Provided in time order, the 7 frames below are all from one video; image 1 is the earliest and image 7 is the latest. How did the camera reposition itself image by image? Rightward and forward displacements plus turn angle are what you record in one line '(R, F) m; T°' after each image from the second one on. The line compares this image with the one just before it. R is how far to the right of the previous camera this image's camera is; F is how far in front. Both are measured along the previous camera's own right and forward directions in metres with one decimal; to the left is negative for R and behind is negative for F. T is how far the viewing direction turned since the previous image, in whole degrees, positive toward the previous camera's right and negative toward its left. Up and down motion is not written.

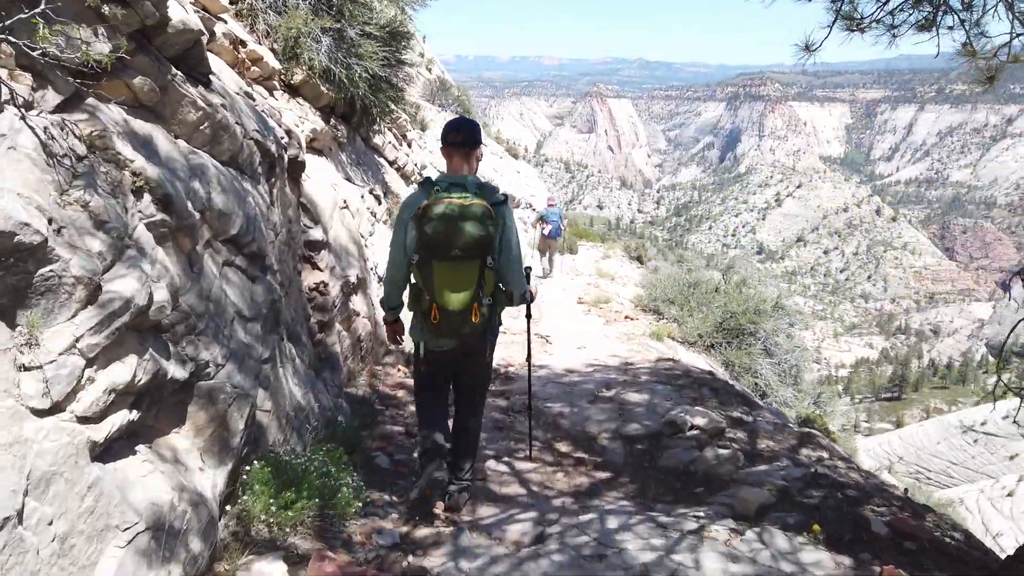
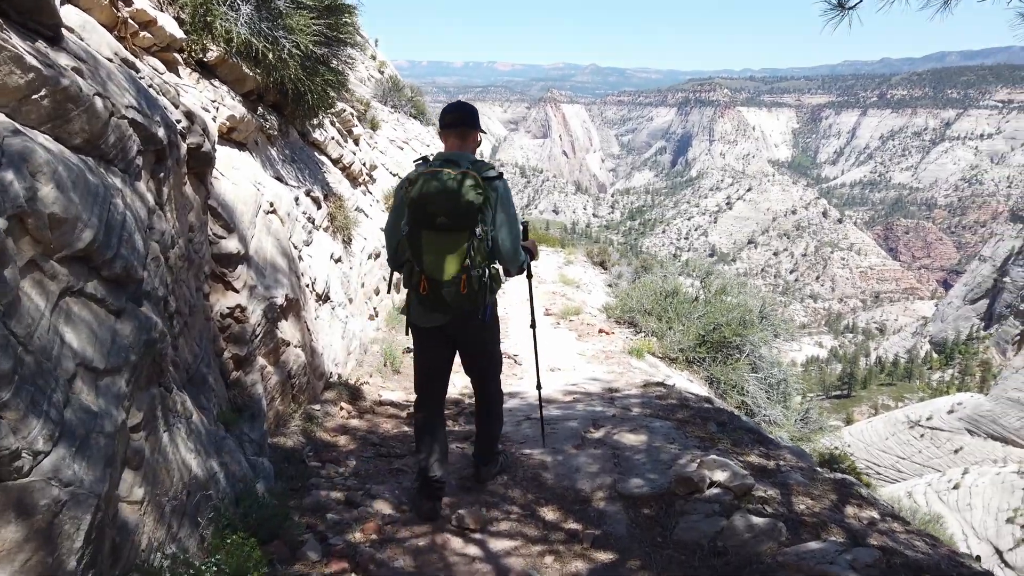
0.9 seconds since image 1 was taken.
(0.0, +0.9) m; +3°
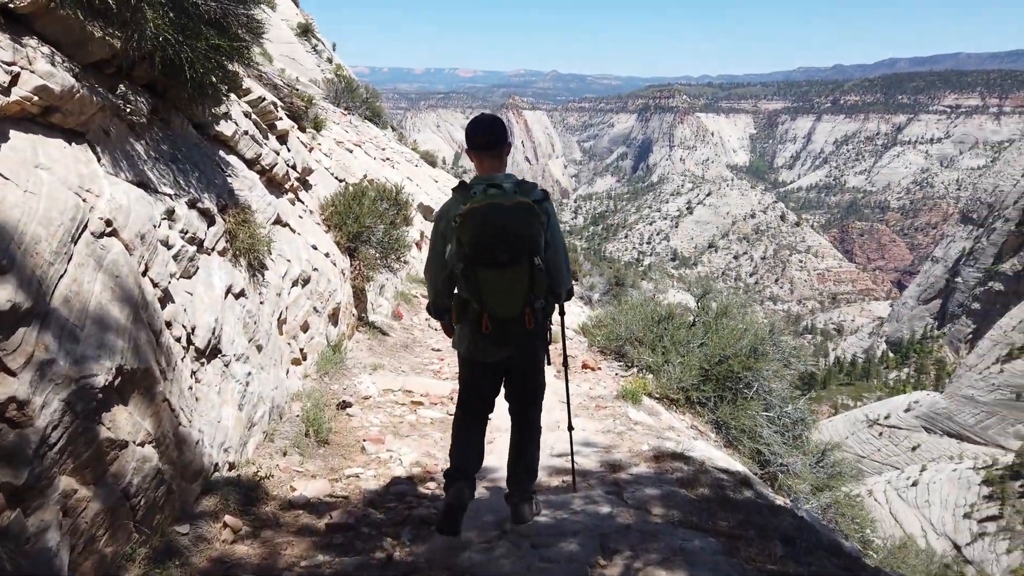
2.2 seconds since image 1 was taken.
(0.0, +1.4) m; +3°
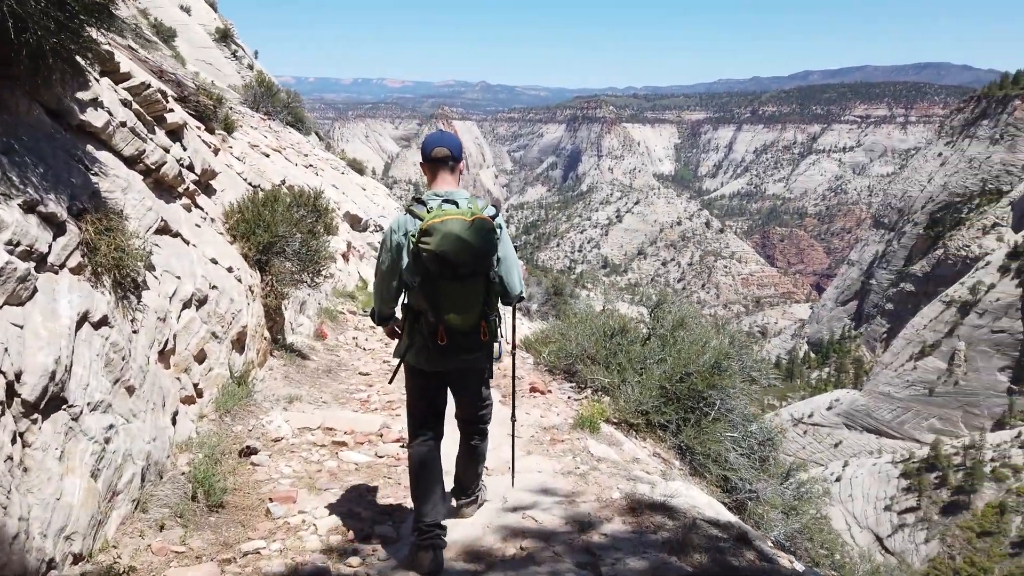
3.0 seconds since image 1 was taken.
(0.0, +0.7) m; +5°
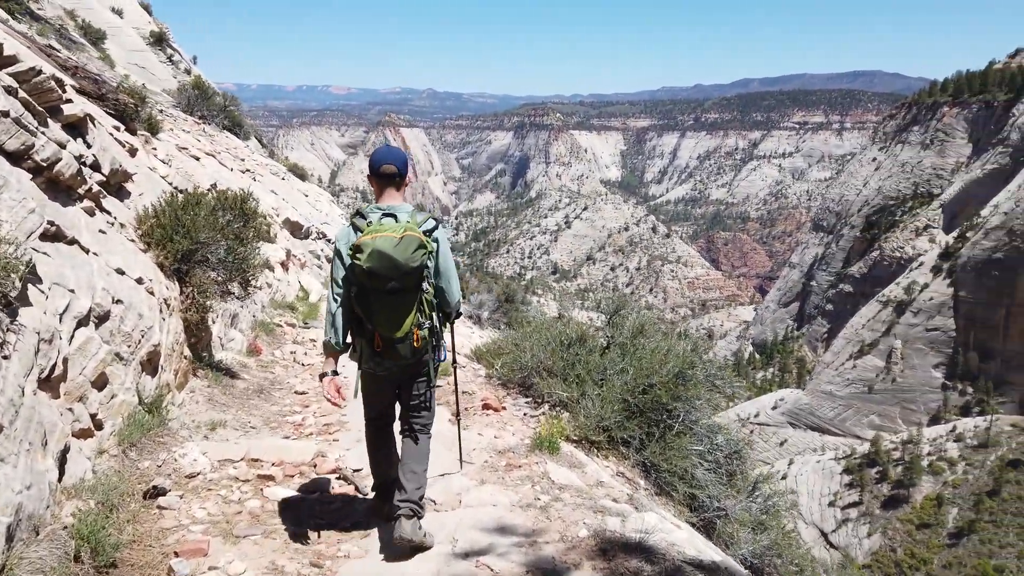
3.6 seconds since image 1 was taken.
(0.0, +0.5) m; +4°
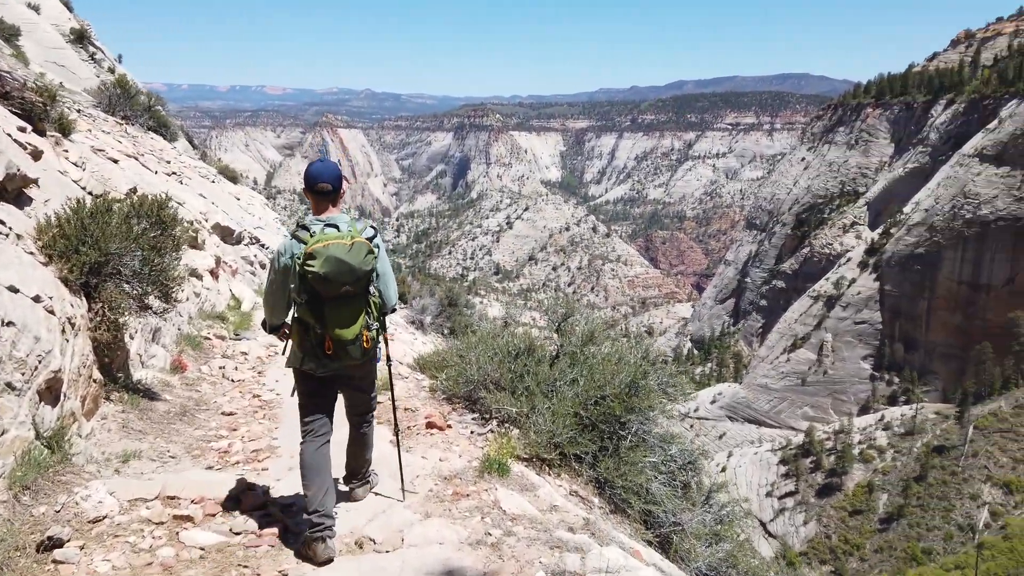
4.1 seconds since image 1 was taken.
(0.0, +0.3) m; +4°
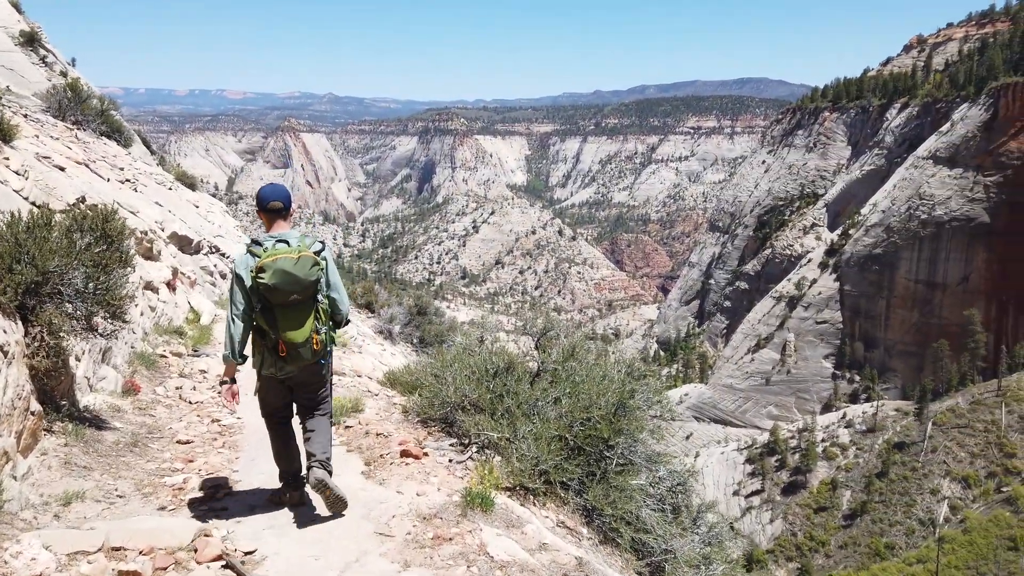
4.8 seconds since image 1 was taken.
(-0.1, +0.3) m; +3°
